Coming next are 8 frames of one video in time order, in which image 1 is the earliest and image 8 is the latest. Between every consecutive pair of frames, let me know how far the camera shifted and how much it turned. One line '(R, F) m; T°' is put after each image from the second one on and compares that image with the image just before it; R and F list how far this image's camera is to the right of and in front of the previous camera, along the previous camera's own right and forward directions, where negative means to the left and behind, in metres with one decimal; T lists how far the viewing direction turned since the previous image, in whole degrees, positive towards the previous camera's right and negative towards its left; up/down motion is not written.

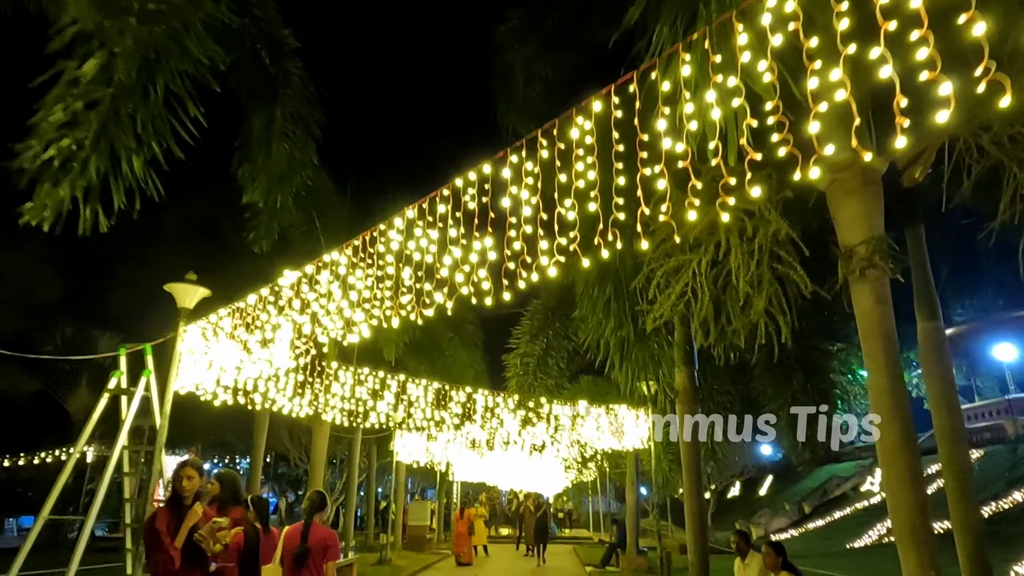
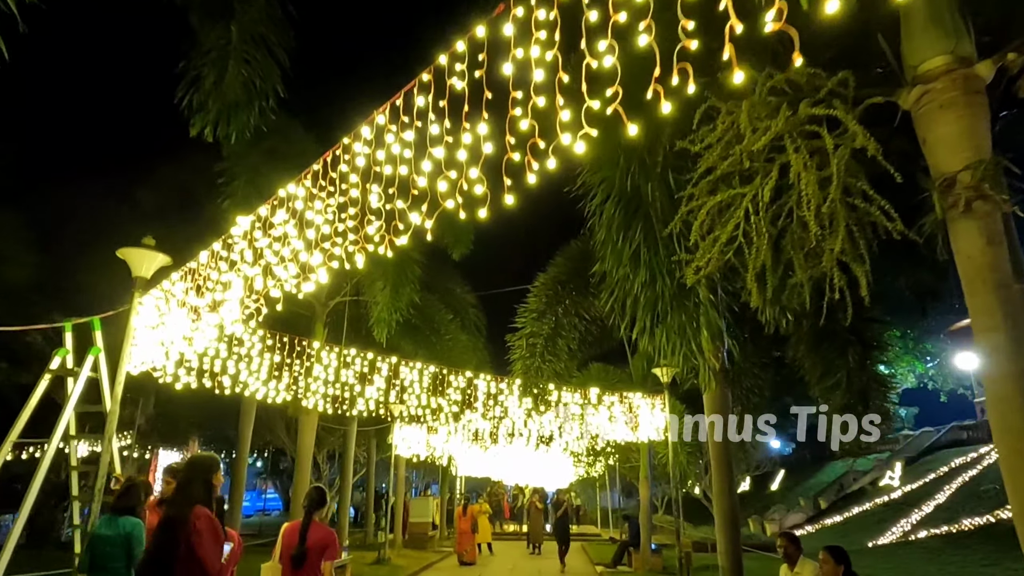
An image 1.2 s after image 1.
(0.0, +1.1) m; 0°
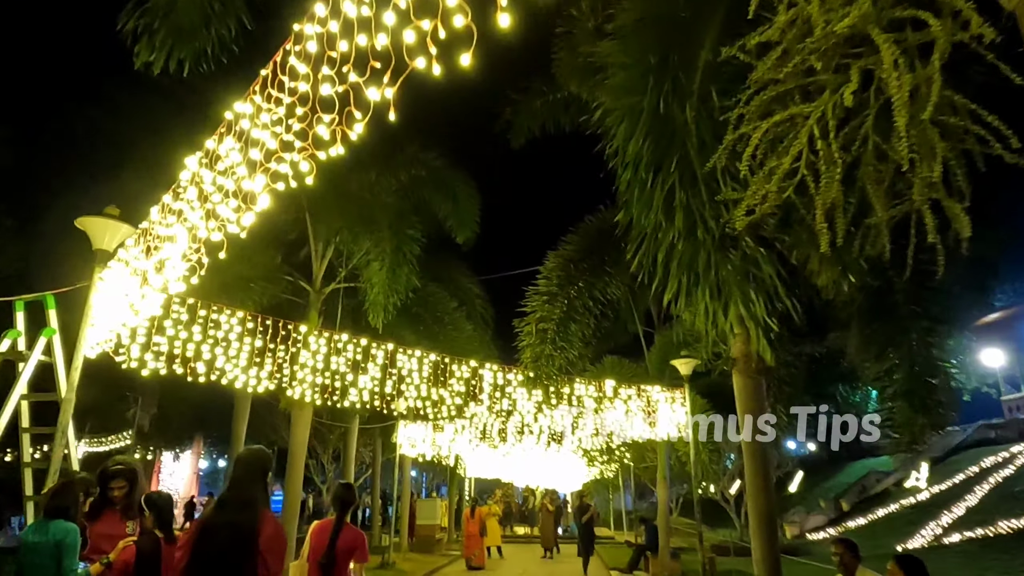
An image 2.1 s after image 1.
(0.0, +0.8) m; -1°
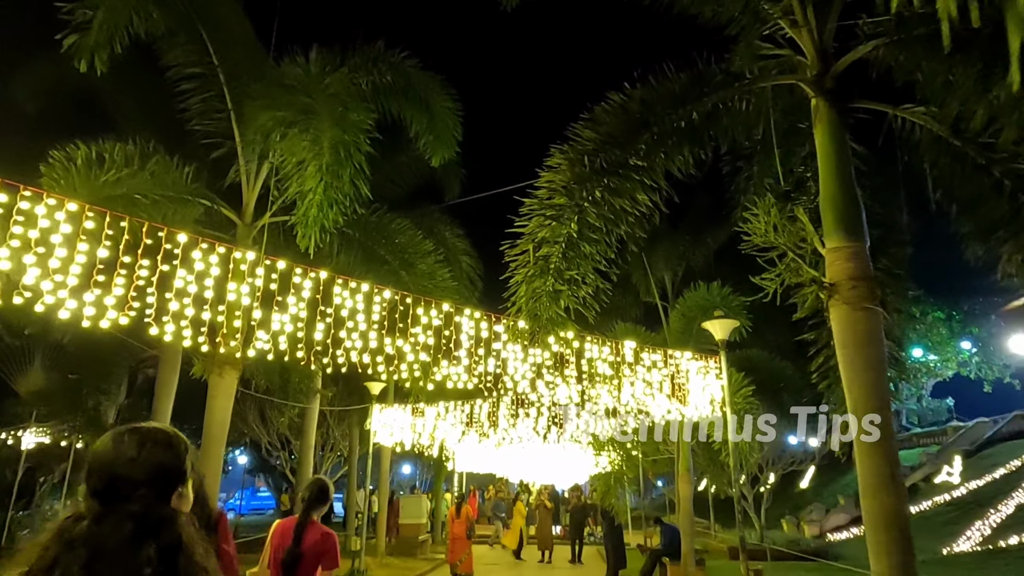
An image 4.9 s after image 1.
(+0.1, +2.5) m; 0°
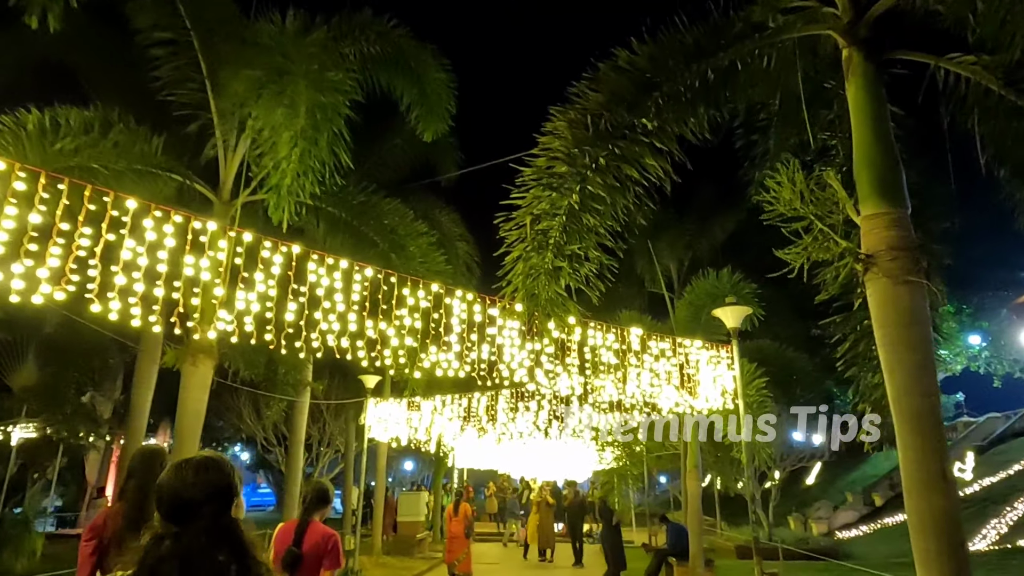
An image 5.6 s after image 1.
(+0.1, +0.6) m; 0°
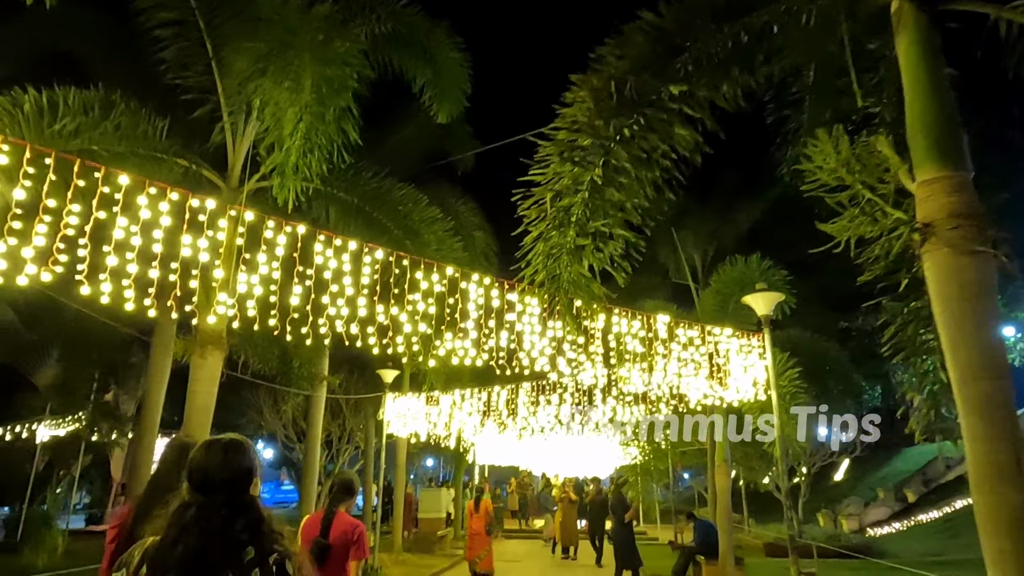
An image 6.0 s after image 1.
(0.0, +0.3) m; -2°
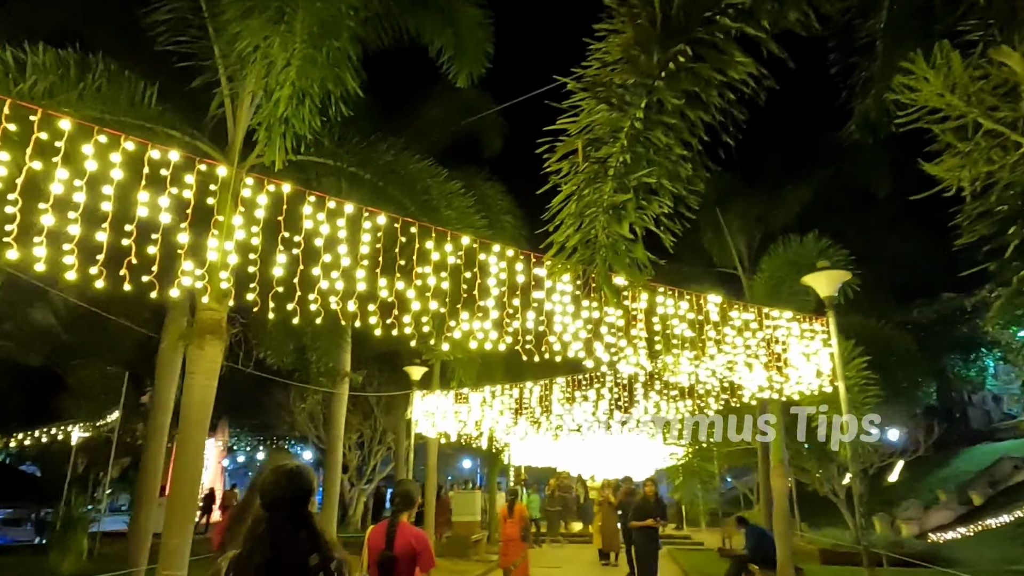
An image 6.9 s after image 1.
(+0.1, +0.8) m; -3°
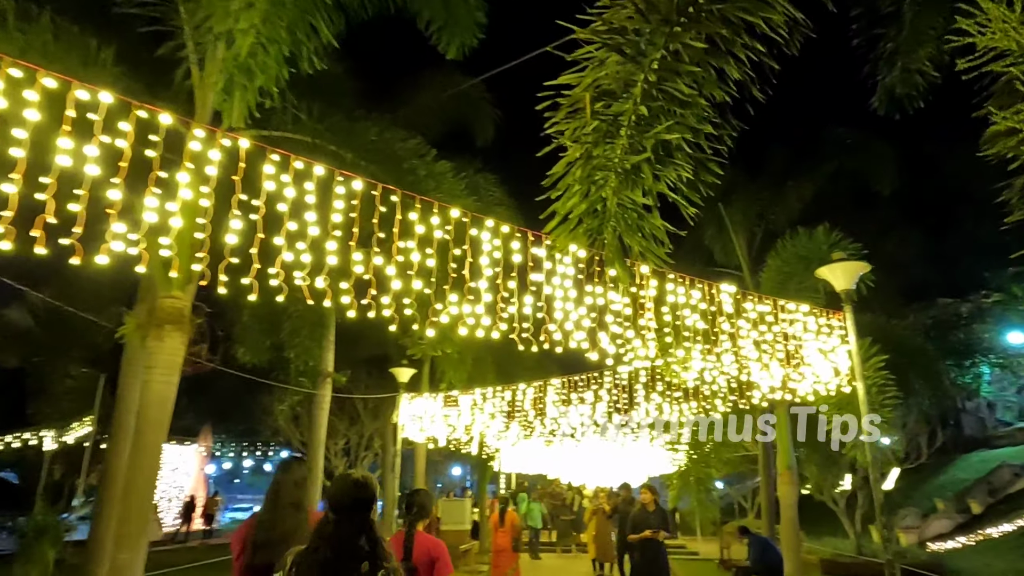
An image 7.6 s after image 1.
(0.0, +0.6) m; +1°
